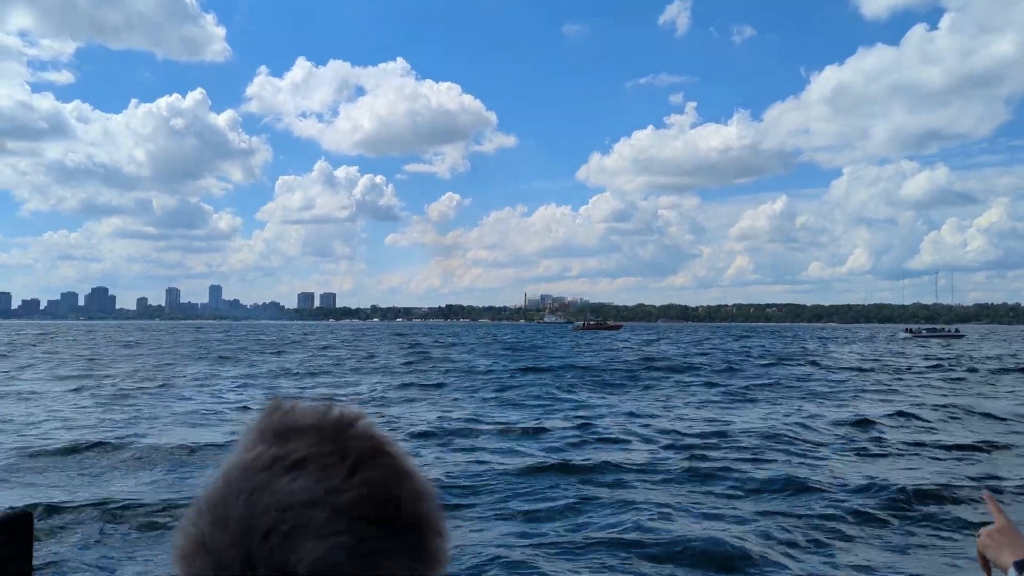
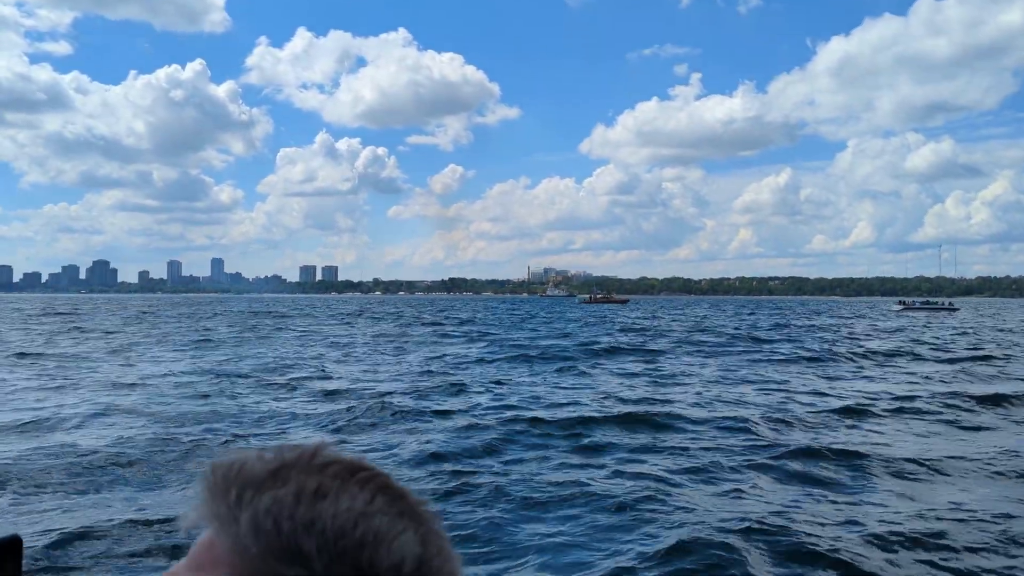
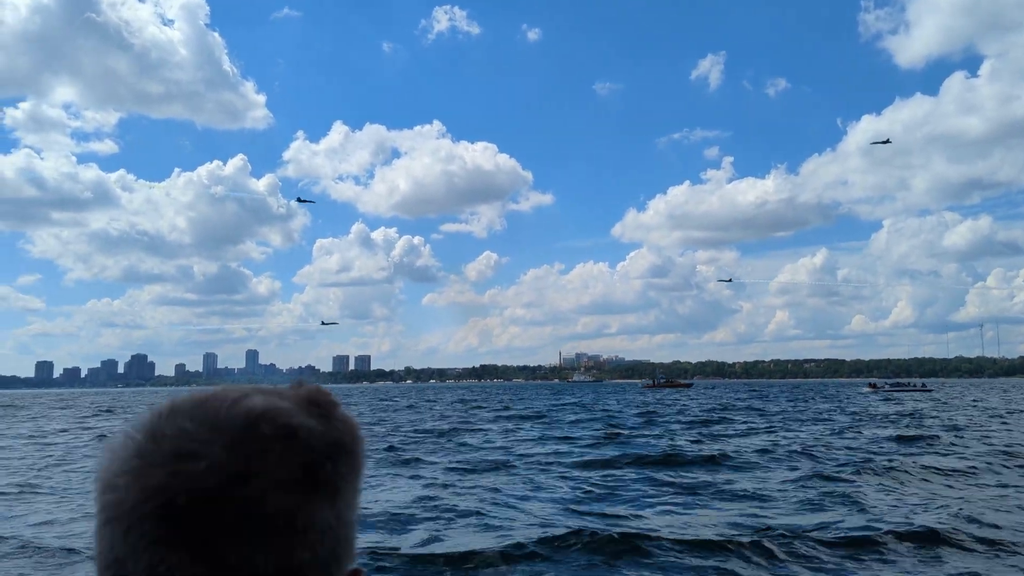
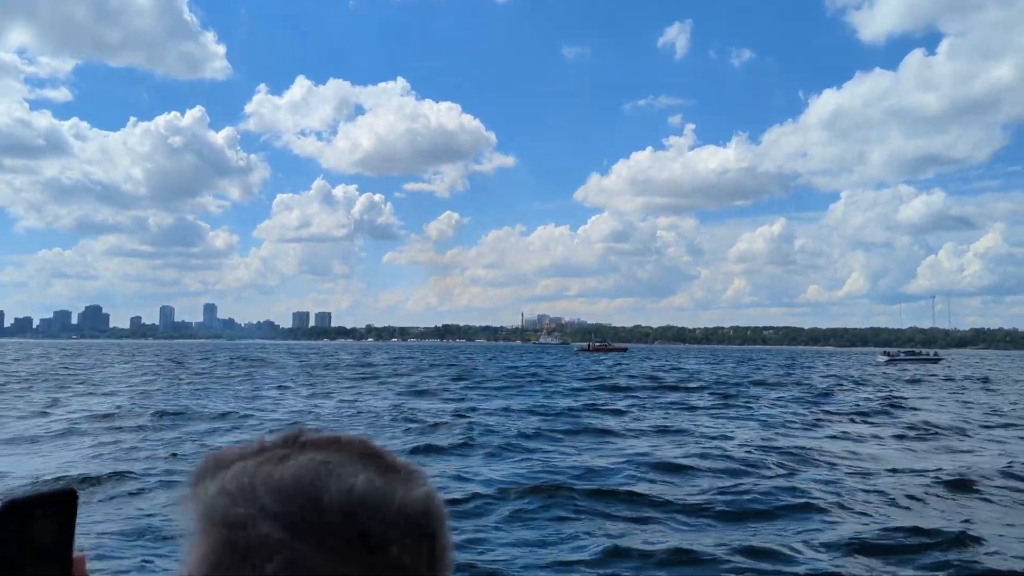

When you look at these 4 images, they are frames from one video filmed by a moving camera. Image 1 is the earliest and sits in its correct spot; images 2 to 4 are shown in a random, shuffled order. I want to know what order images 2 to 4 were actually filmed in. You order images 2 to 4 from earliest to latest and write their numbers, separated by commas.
2, 4, 3
